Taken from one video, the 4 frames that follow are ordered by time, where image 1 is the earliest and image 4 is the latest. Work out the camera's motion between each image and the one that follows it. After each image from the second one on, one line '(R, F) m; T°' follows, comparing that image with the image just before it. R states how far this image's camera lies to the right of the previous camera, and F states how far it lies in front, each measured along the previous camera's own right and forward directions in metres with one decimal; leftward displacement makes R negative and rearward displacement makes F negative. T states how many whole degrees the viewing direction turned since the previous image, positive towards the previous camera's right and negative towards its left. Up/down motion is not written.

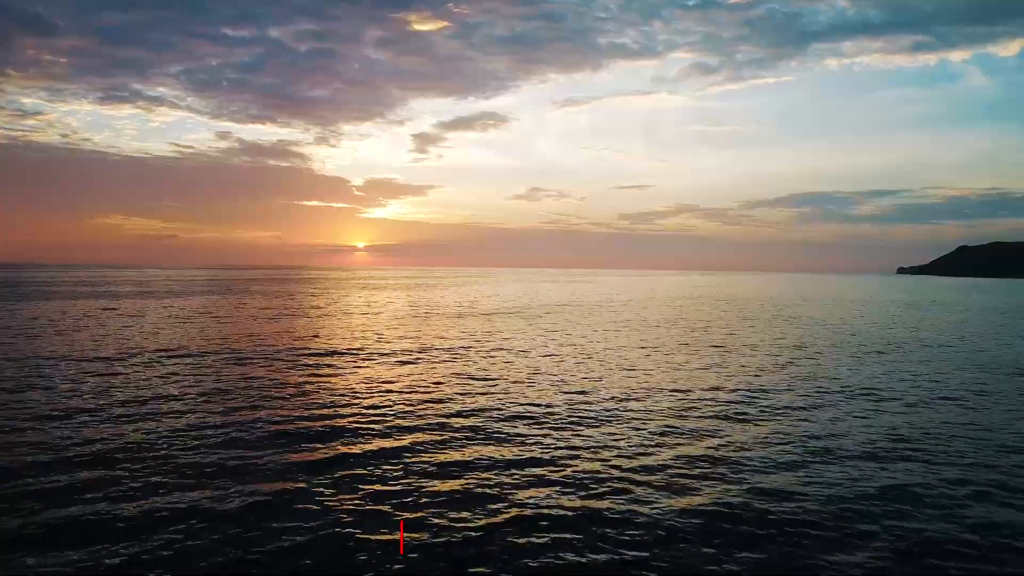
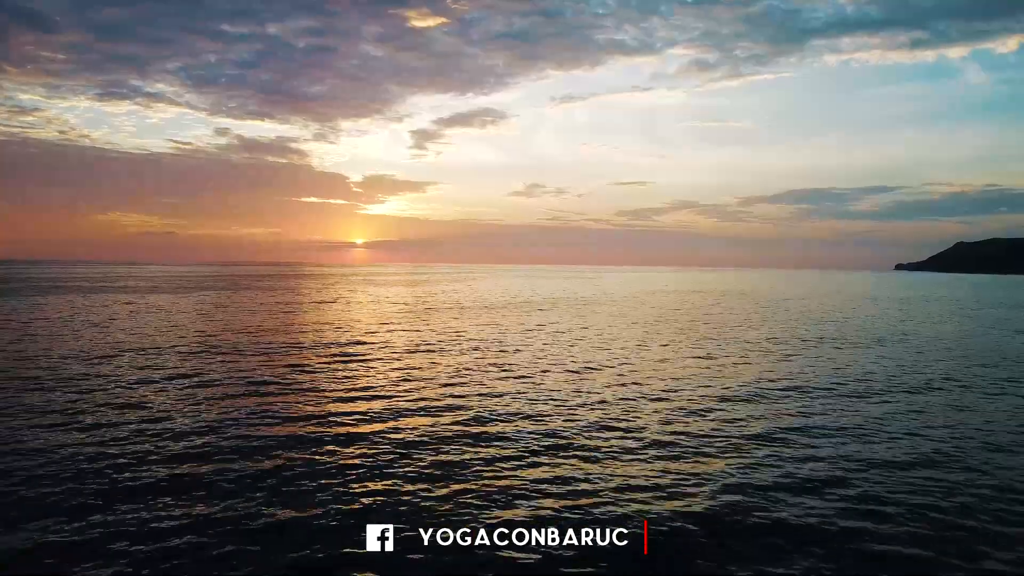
(-1.7, -2.2) m; 0°
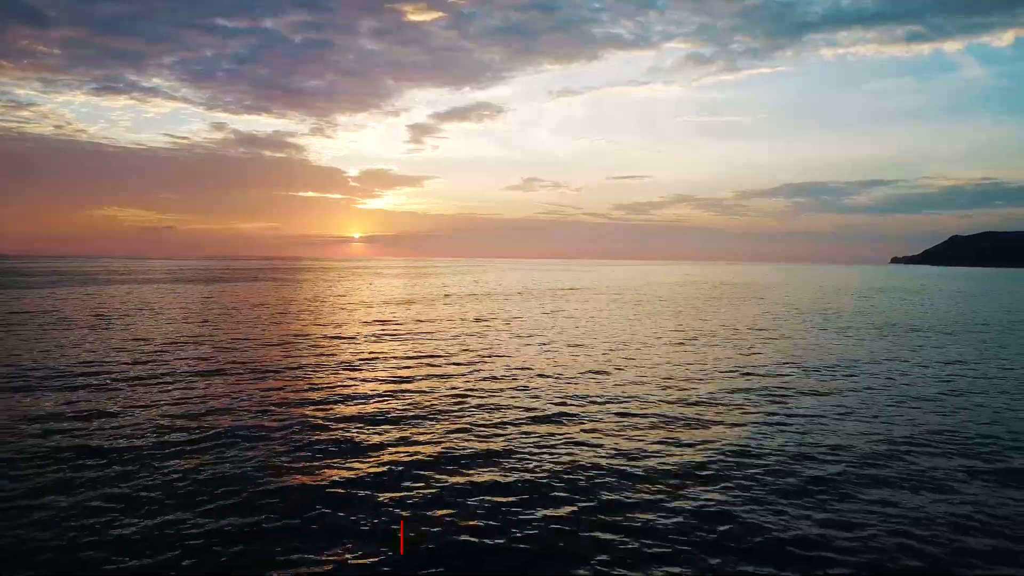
(-2.8, -3.0) m; 0°
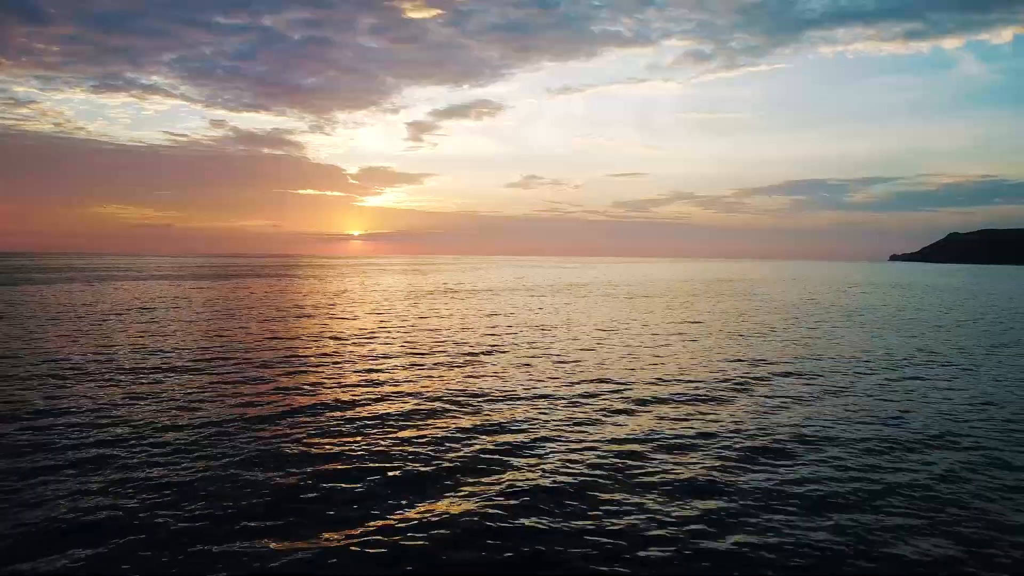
(-0.4, -1.5) m; 0°
